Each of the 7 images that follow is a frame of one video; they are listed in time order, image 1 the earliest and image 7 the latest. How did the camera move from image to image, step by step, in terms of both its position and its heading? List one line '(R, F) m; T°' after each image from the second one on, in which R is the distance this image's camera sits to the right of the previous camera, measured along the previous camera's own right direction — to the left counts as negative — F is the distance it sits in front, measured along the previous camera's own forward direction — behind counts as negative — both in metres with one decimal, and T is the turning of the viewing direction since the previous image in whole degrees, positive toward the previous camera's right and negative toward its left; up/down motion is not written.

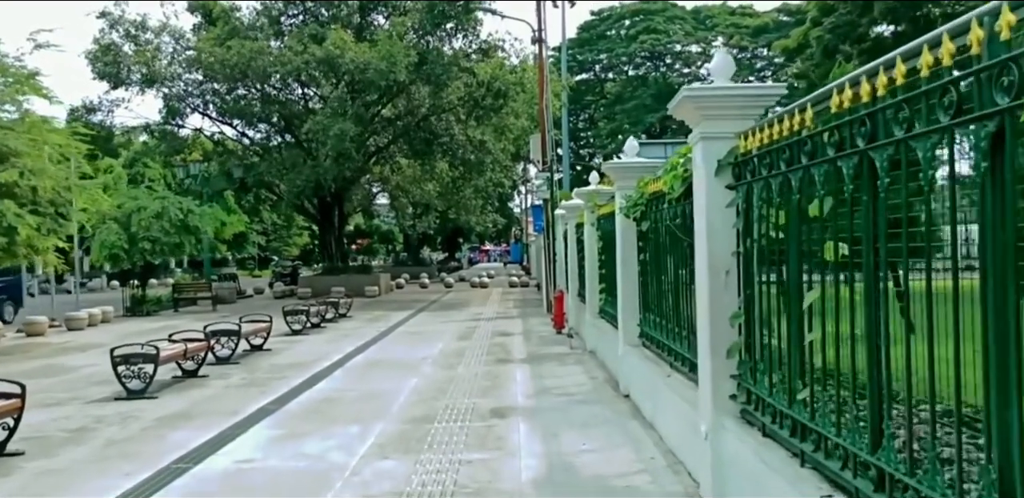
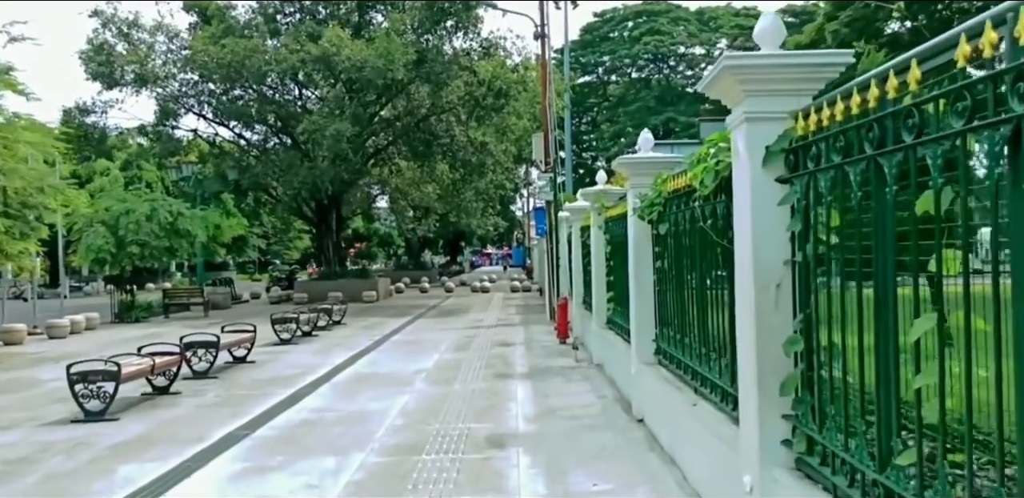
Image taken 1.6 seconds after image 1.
(0.0, +1.1) m; 0°
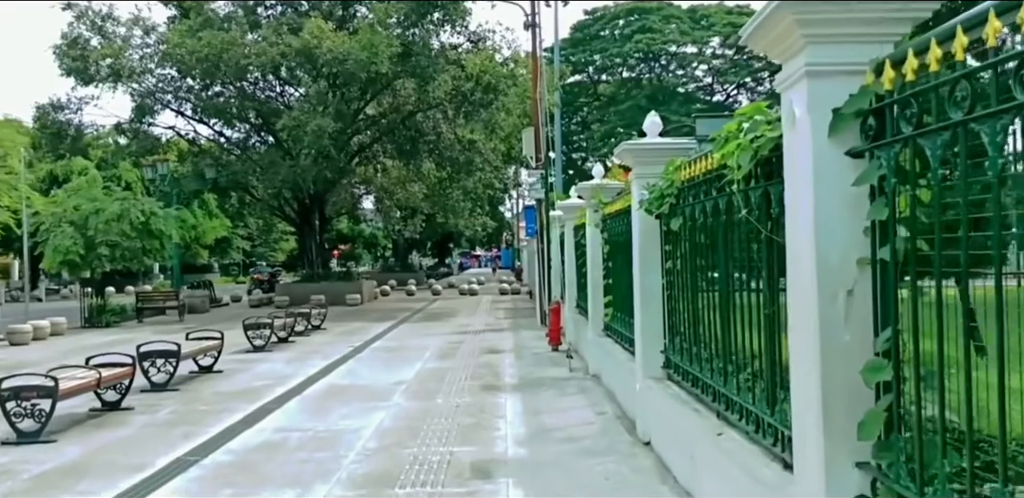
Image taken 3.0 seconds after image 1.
(0.0, +1.1) m; +1°
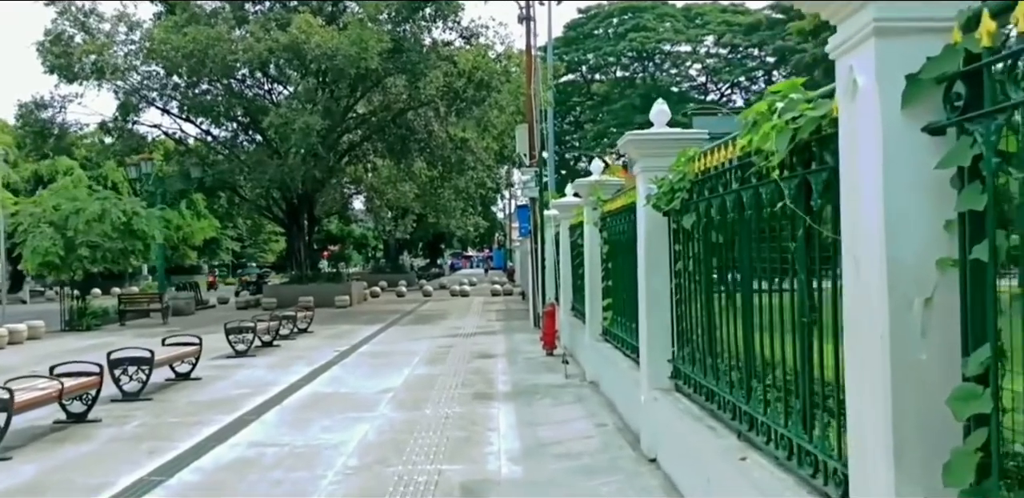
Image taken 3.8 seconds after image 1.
(0.0, +0.7) m; 0°
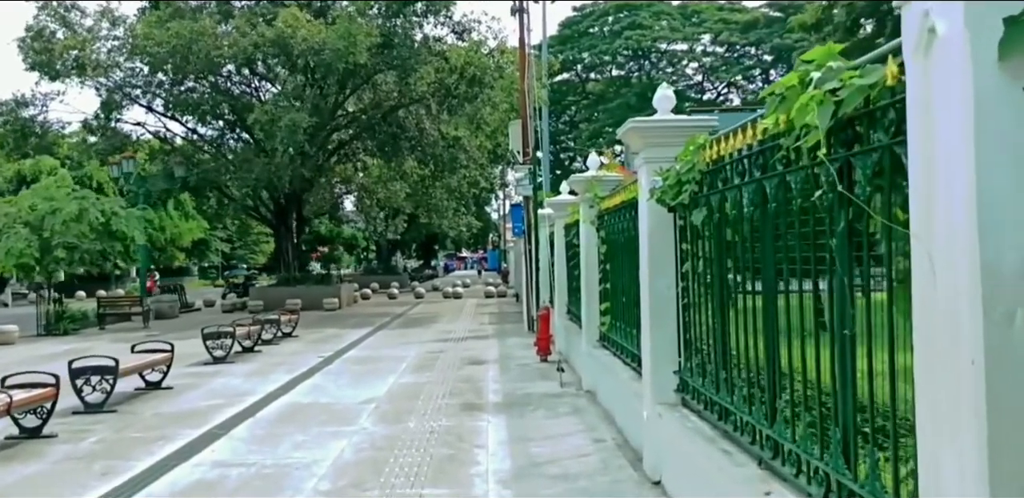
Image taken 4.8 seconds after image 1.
(0.0, +0.8) m; 0°
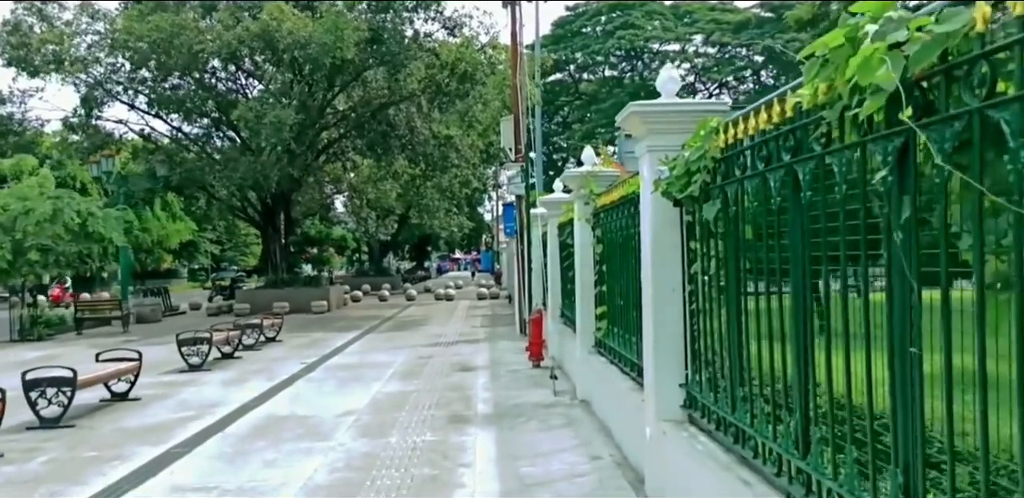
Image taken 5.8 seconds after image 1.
(0.0, +0.8) m; 0°
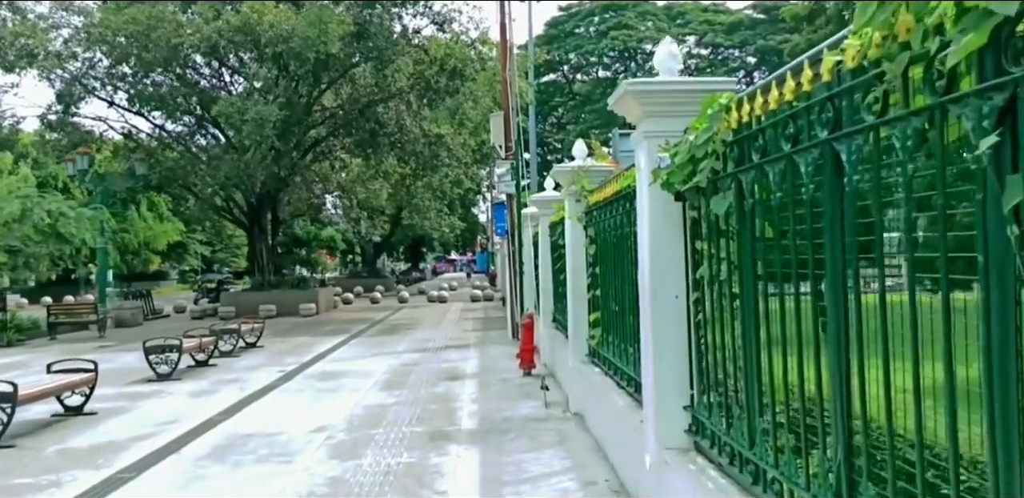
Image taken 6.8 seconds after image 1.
(+0.1, +0.9) m; 0°
